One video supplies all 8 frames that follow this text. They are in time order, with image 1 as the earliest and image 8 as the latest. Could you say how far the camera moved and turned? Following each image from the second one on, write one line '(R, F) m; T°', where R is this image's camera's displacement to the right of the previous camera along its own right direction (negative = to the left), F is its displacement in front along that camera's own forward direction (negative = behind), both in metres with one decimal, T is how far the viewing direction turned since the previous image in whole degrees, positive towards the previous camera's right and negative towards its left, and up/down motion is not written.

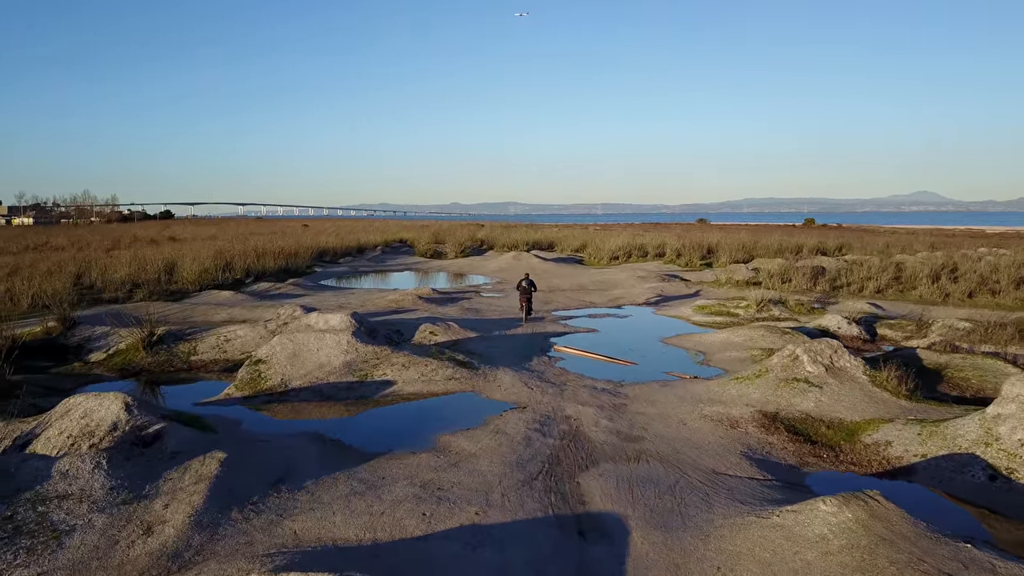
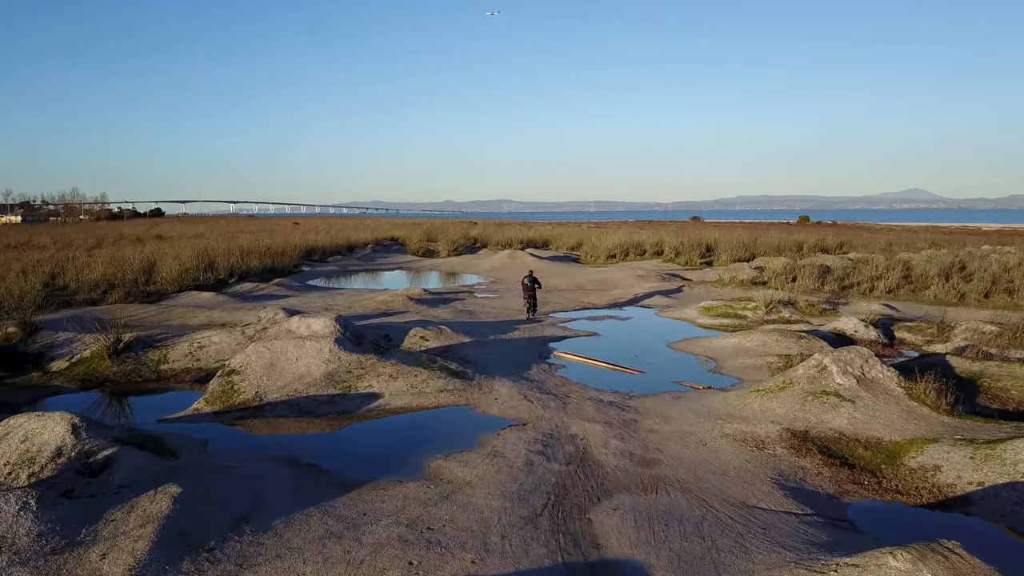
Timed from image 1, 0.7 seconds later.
(-0.1, +0.8) m; +1°
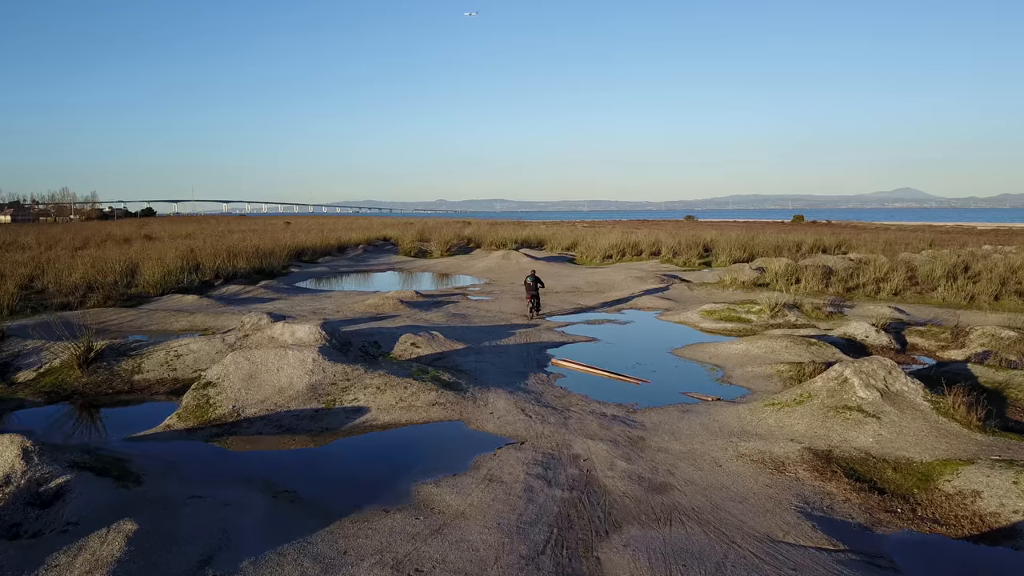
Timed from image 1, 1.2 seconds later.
(0.0, +0.5) m; +1°
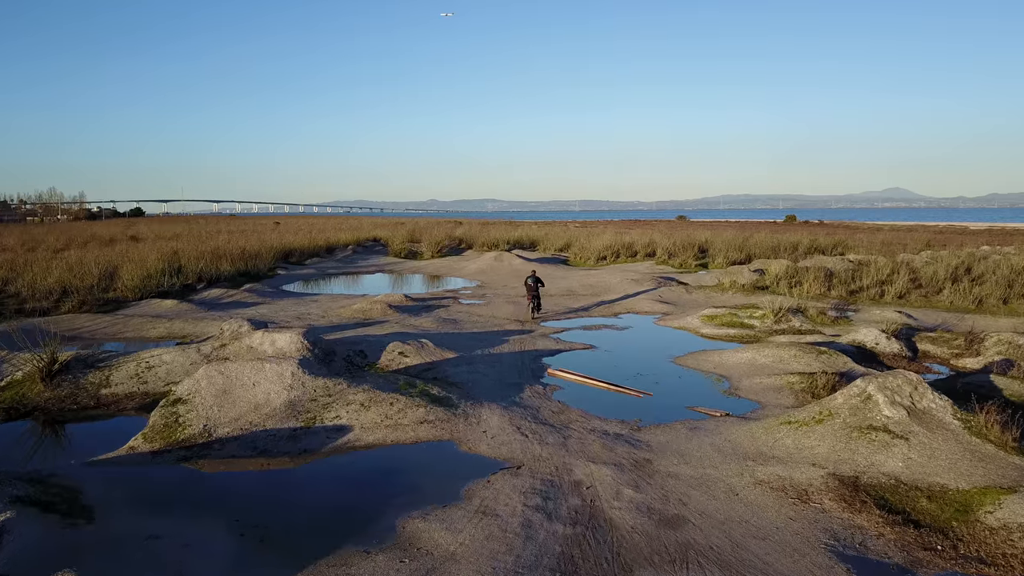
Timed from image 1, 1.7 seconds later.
(0.0, +0.5) m; +1°
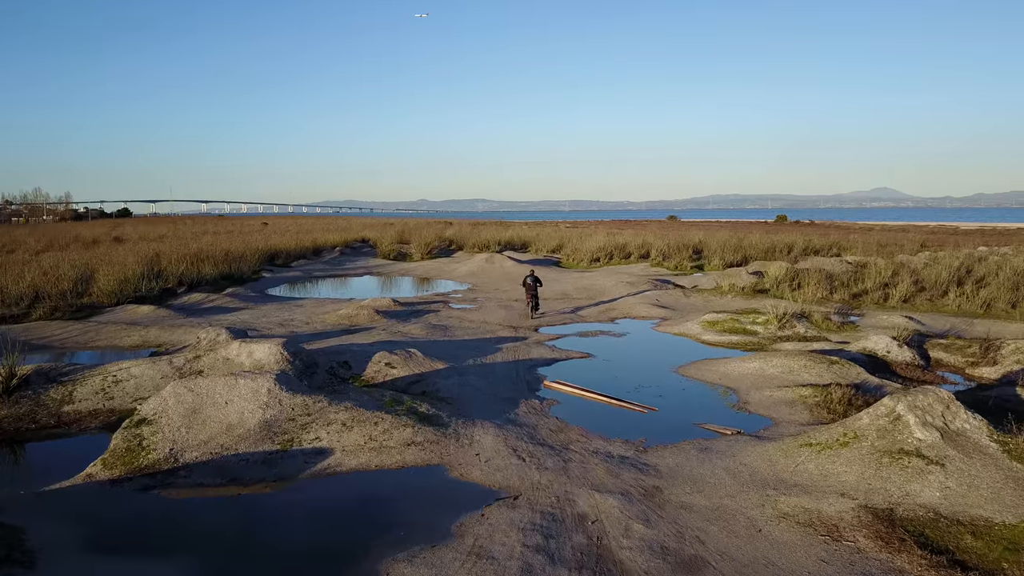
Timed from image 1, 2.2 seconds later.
(0.0, +0.6) m; +1°
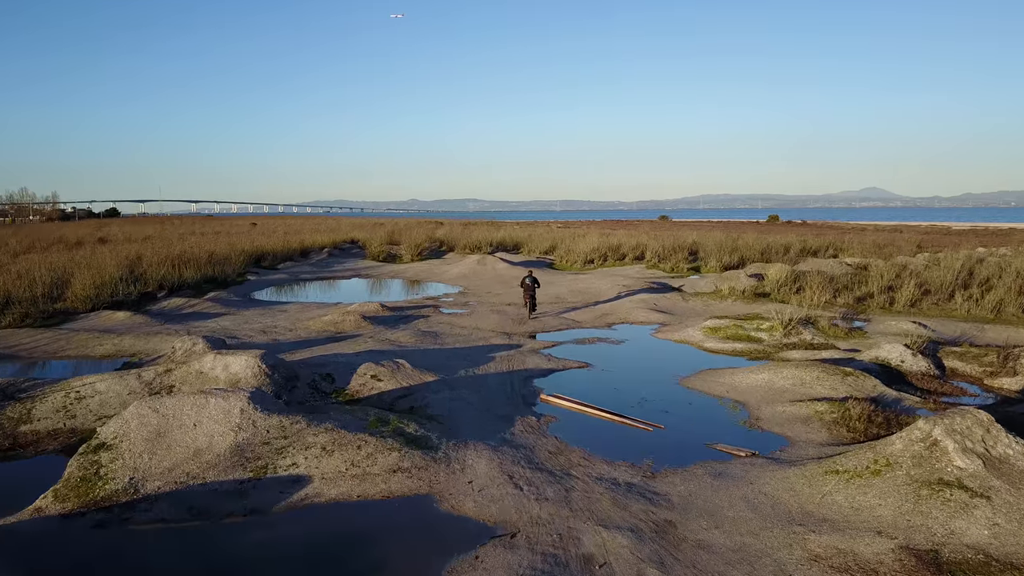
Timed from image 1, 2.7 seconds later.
(0.0, +0.6) m; +1°
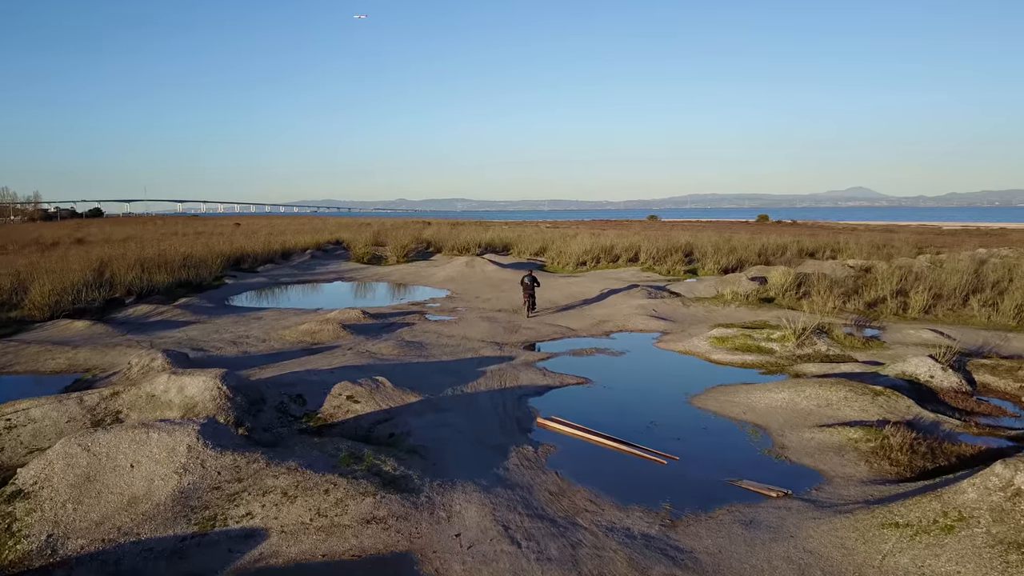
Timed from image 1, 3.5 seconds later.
(-0.1, +0.9) m; +1°
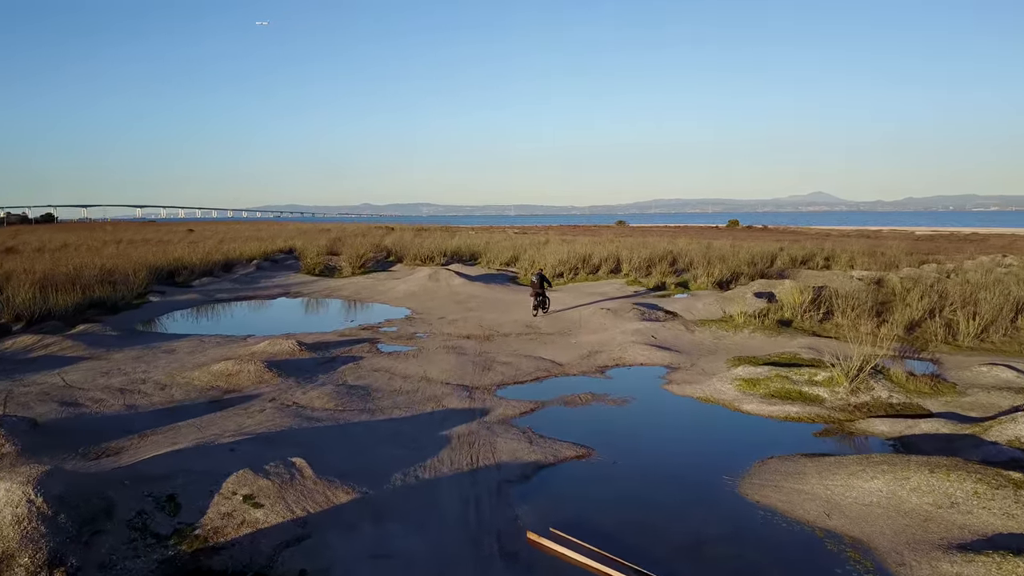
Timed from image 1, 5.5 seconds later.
(-0.1, +2.5) m; +3°
